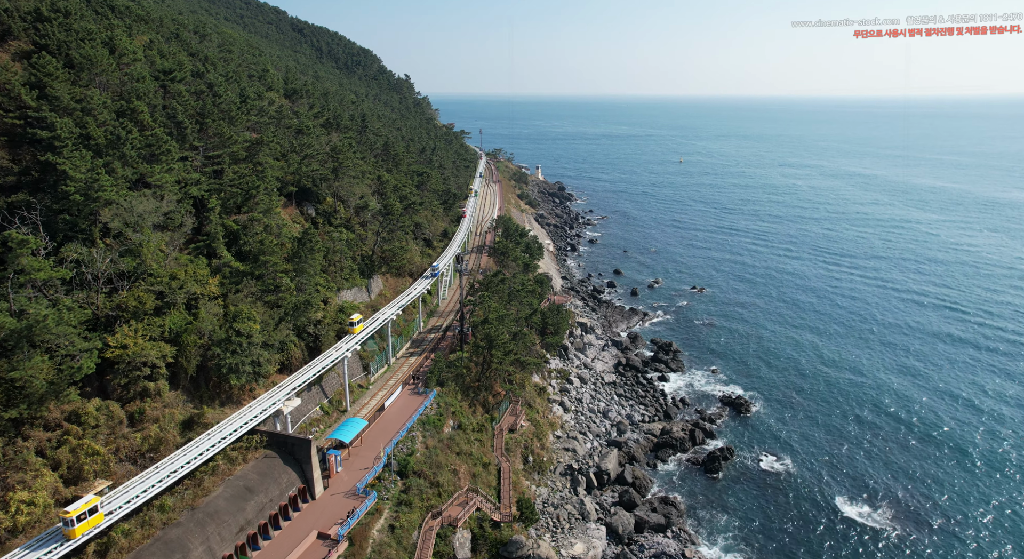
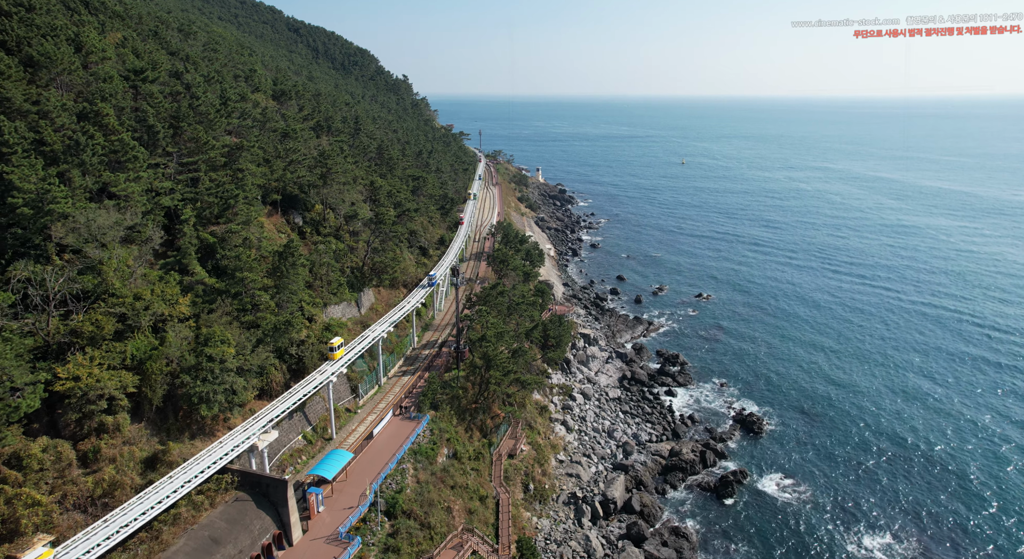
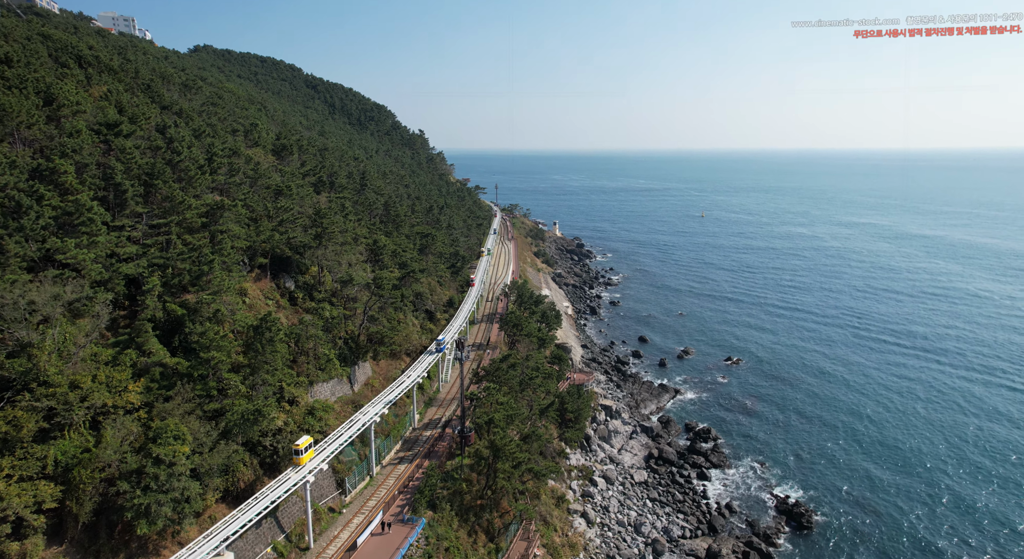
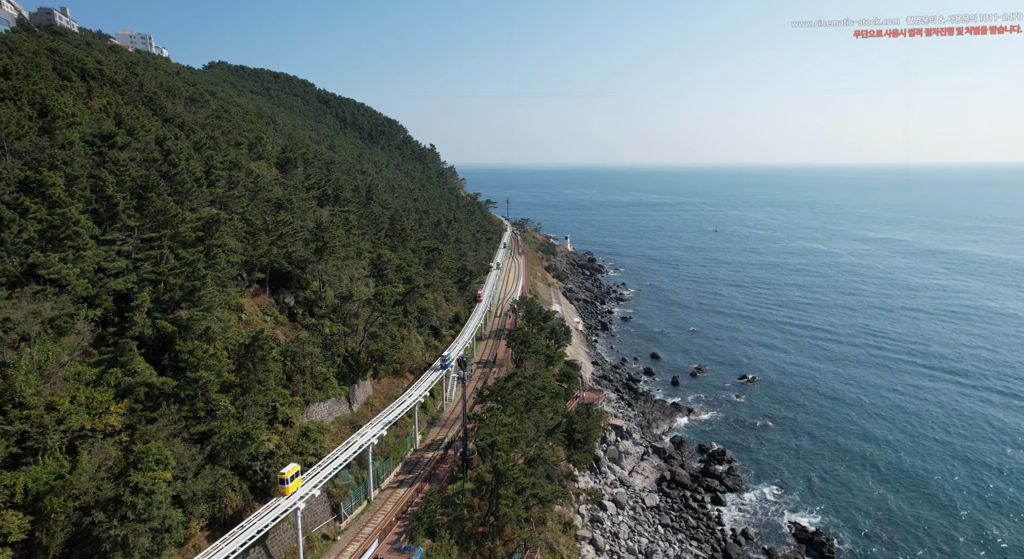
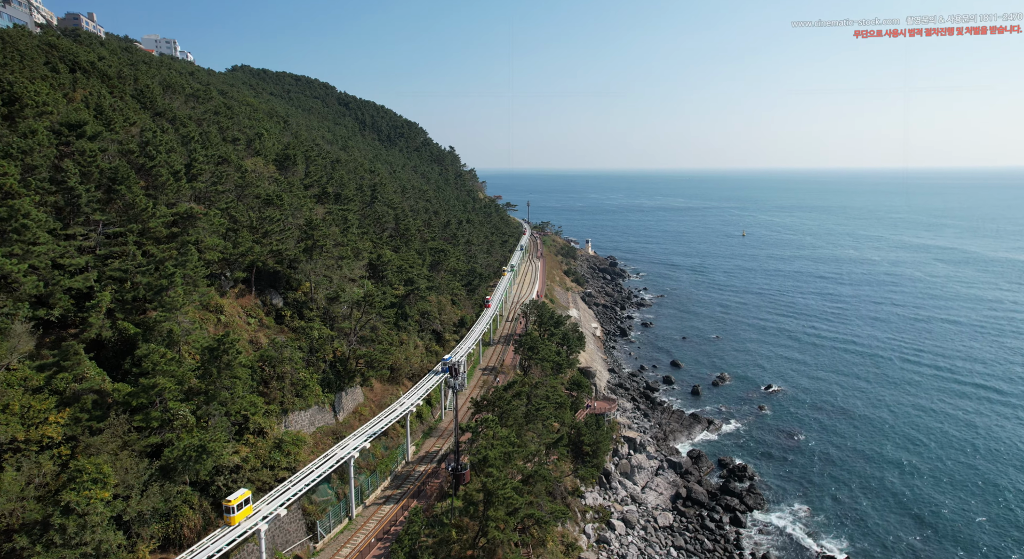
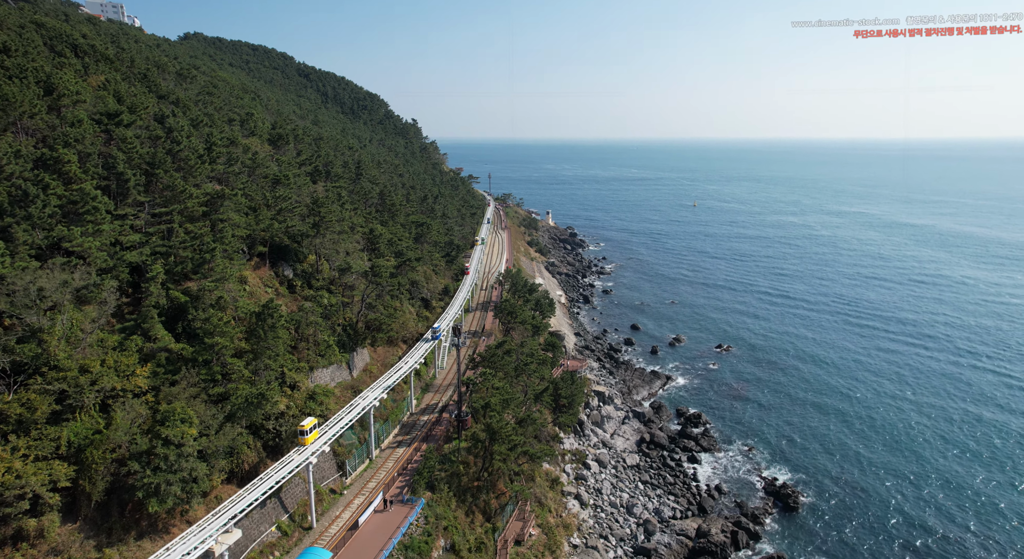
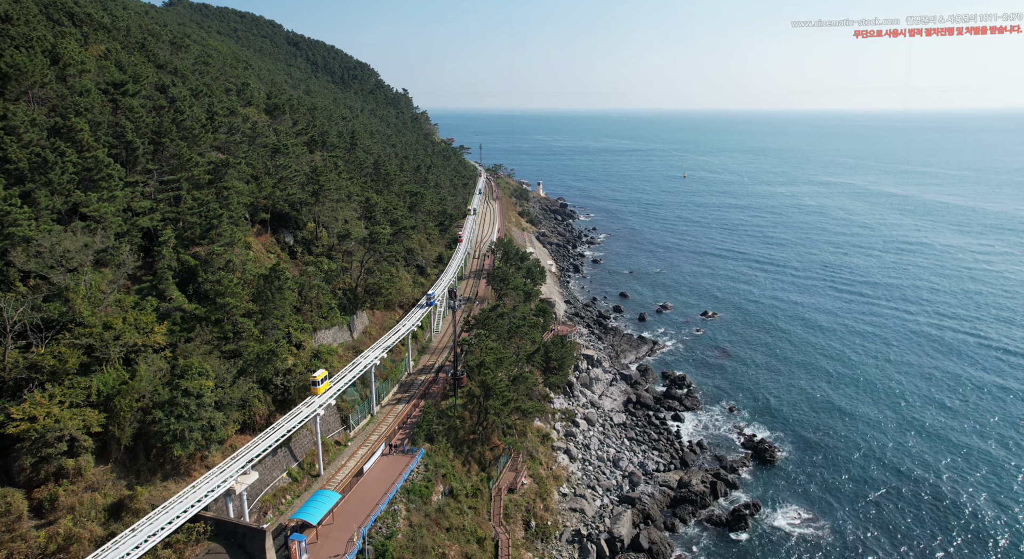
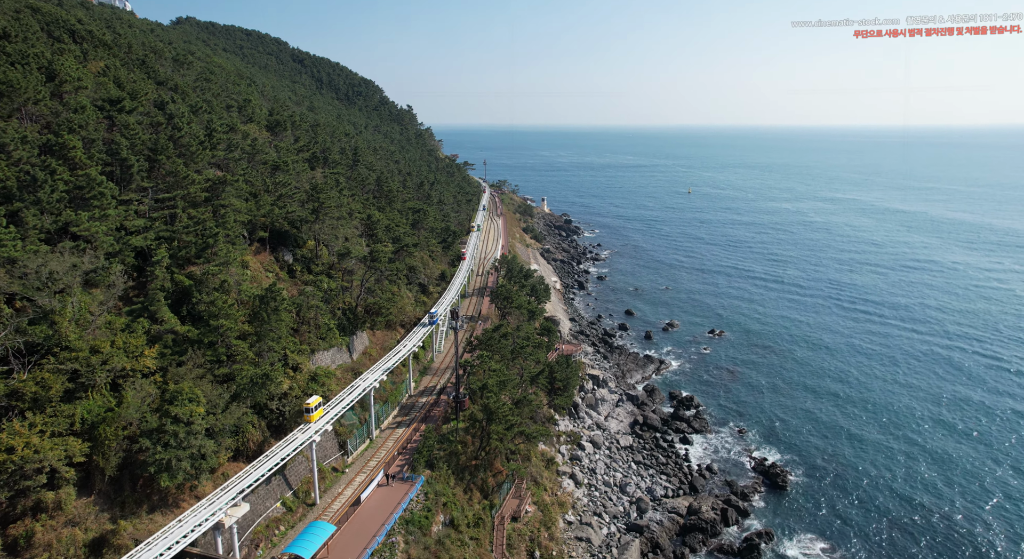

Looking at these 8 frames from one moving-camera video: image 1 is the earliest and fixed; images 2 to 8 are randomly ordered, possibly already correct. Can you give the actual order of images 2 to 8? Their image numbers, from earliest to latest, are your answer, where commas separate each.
2, 7, 8, 6, 3, 4, 5
